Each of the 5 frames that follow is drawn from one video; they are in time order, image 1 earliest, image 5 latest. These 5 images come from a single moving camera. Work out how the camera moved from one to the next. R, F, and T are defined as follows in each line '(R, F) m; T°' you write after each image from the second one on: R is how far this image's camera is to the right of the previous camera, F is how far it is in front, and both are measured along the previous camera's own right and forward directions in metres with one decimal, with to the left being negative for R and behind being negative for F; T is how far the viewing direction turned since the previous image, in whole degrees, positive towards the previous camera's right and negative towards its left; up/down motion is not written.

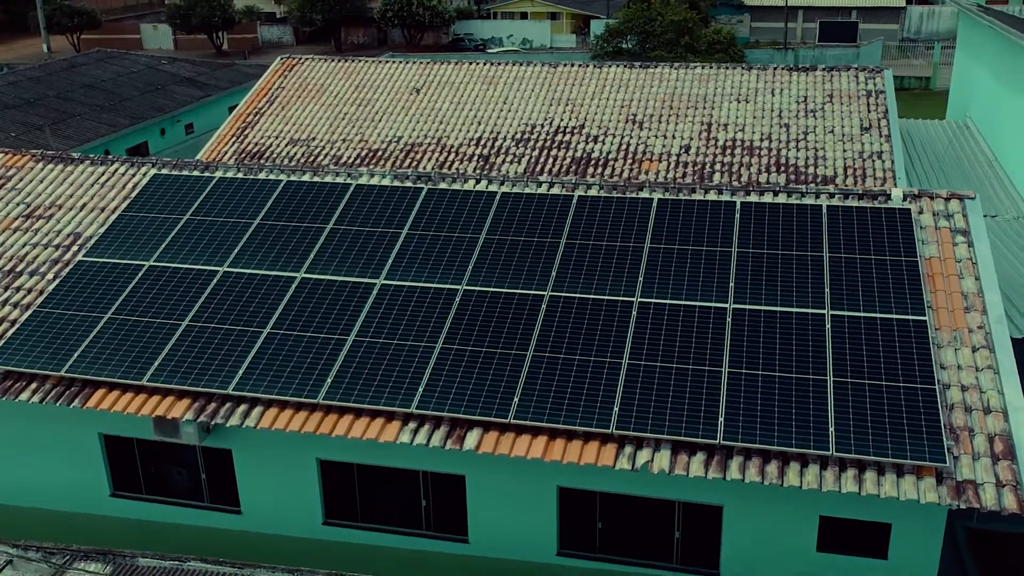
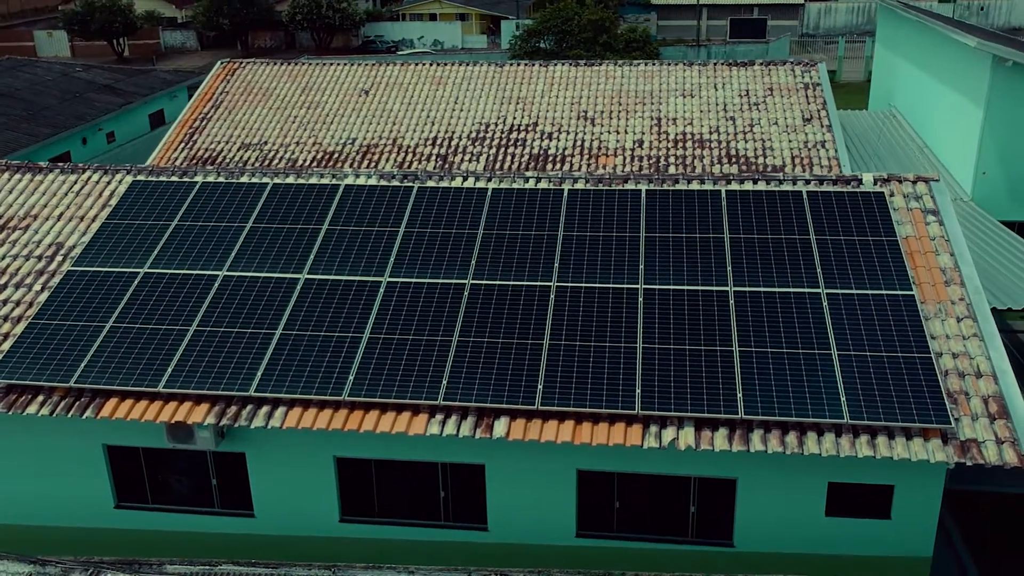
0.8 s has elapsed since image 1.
(-1.3, -0.3) m; +6°
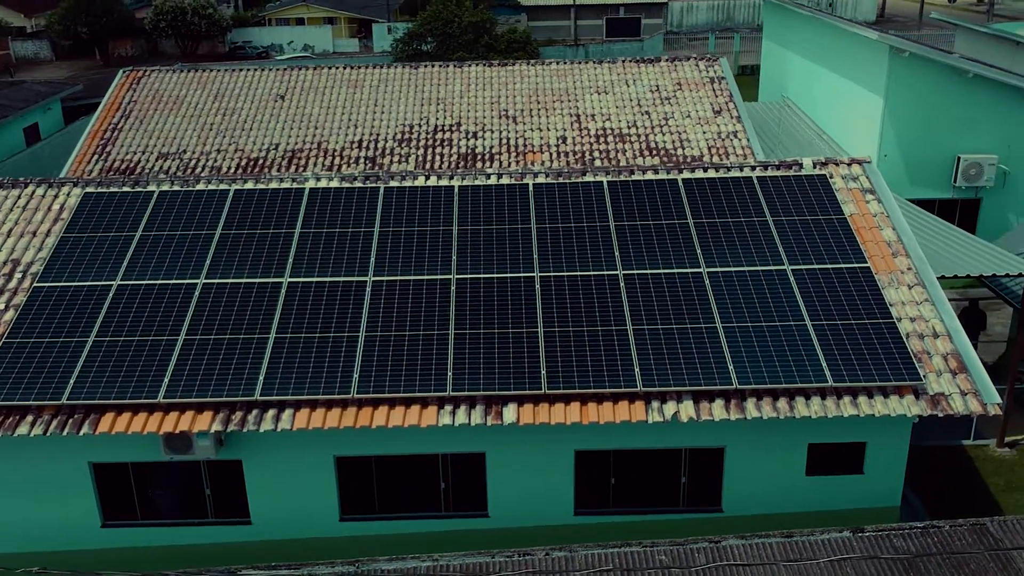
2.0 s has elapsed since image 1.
(-1.6, -0.3) m; +8°
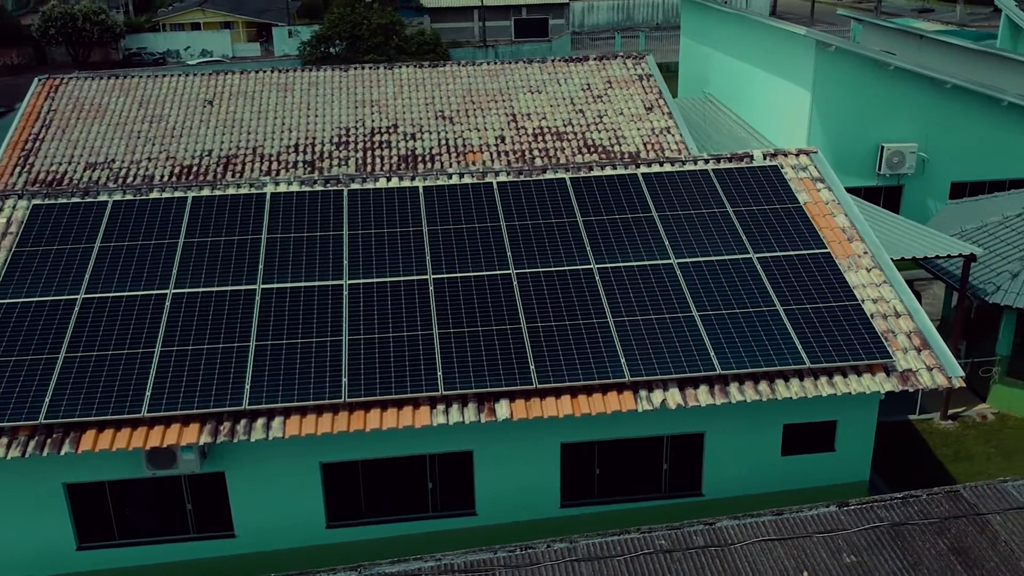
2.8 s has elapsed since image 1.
(-1.0, 0.0) m; +6°
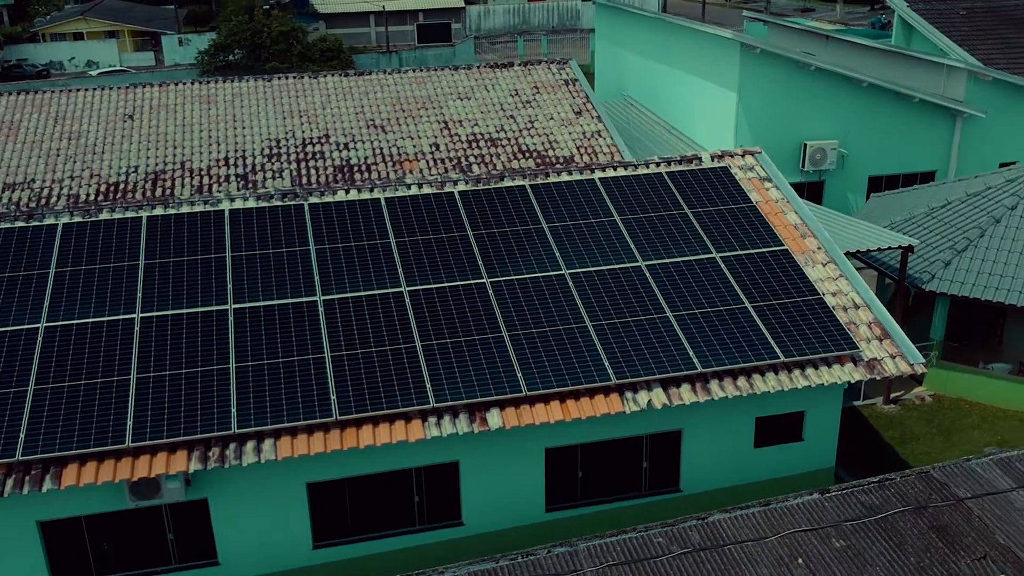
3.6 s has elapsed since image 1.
(-1.1, 0.0) m; +6°
